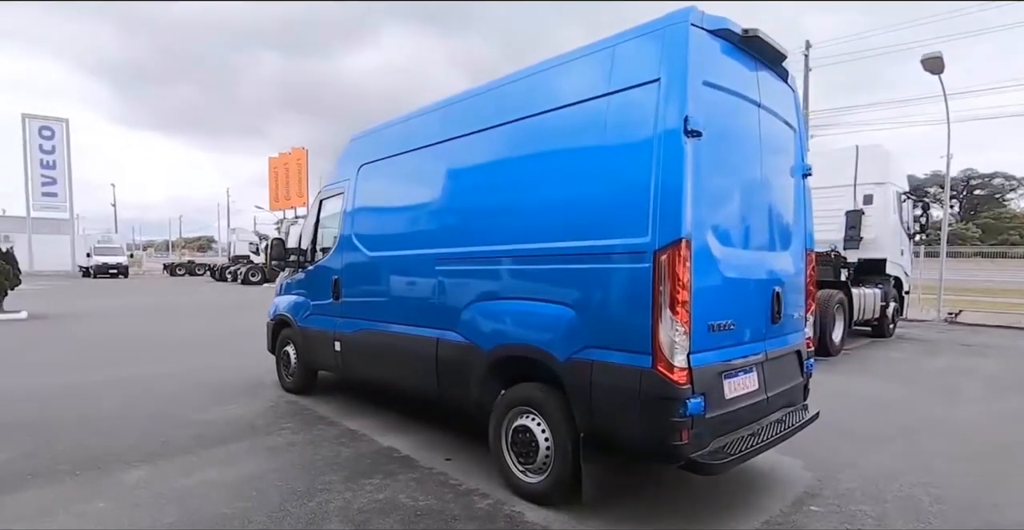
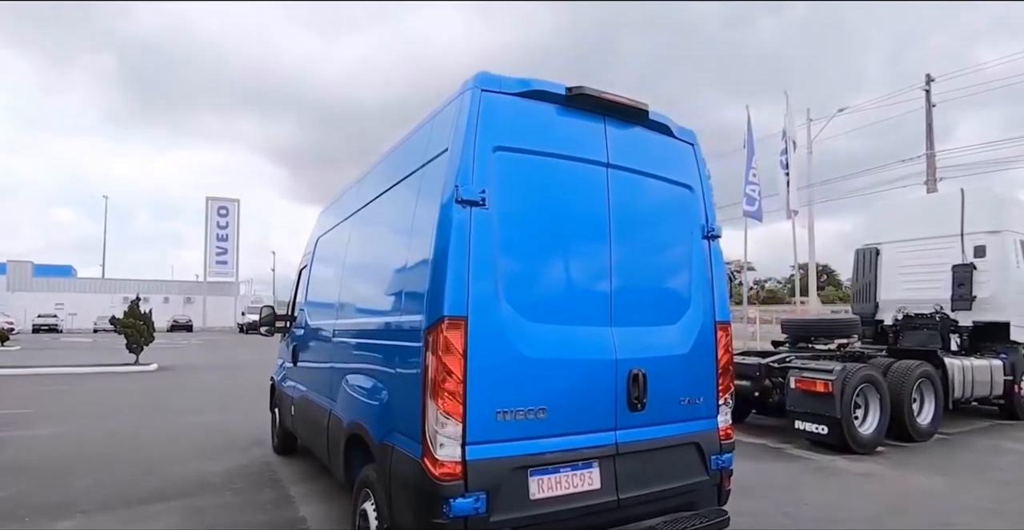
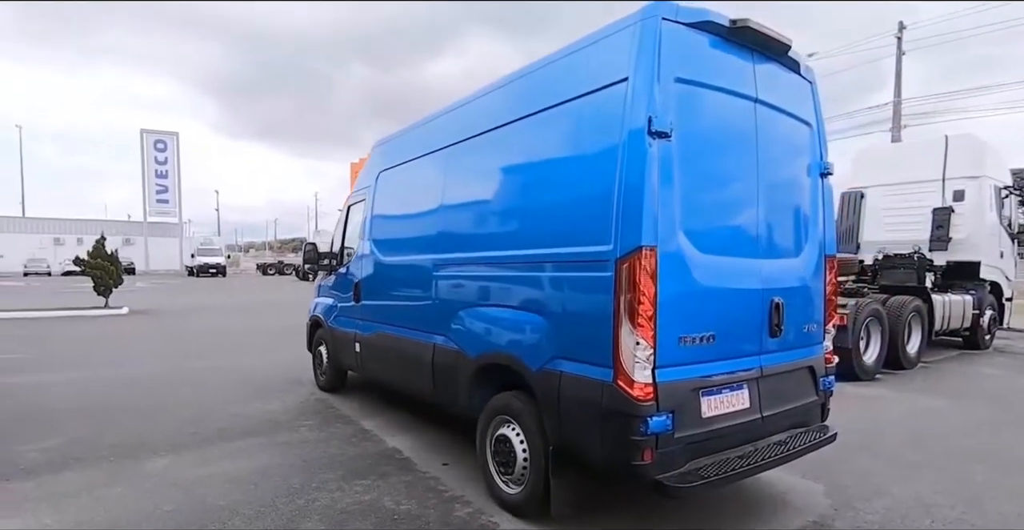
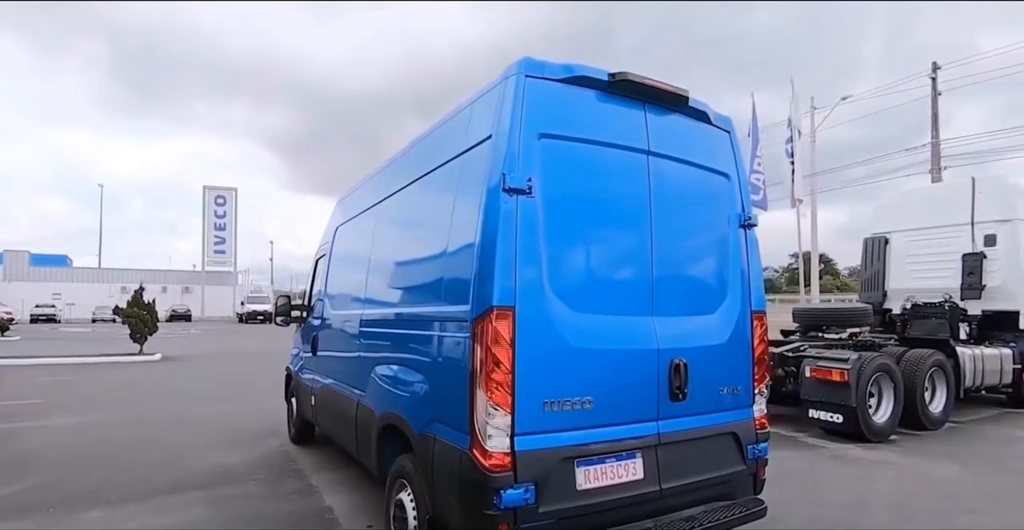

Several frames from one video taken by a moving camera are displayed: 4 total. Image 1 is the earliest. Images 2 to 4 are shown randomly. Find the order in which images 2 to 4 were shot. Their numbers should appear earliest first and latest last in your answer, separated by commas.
3, 4, 2
